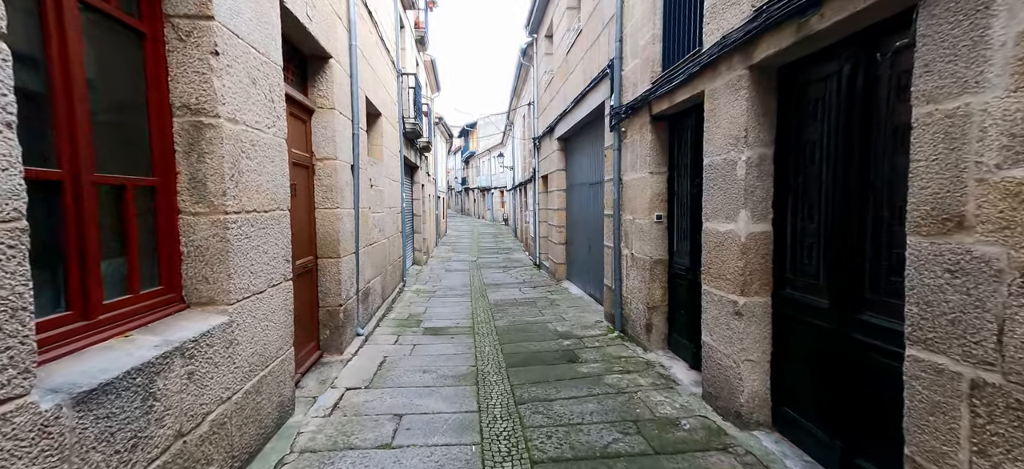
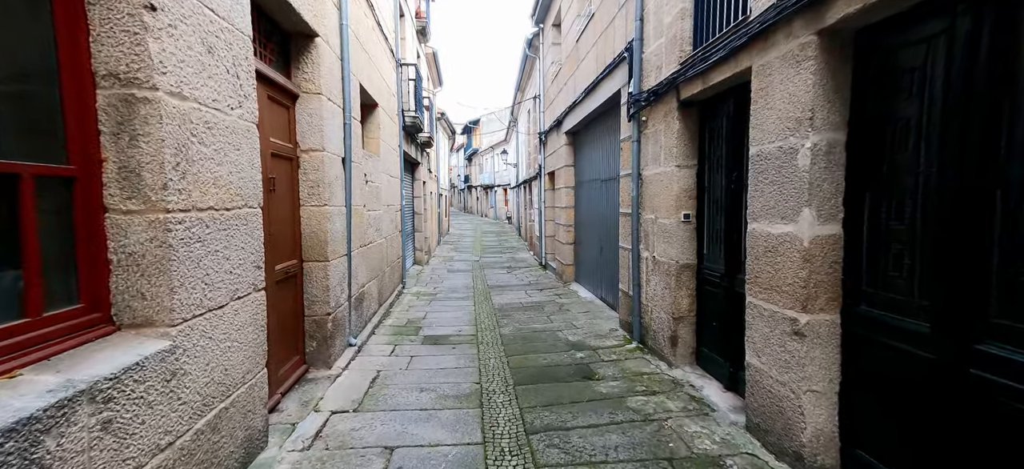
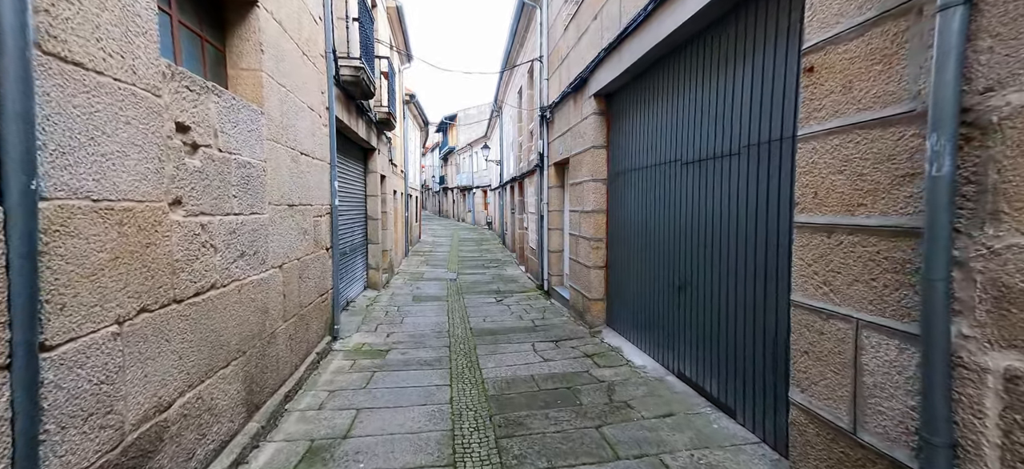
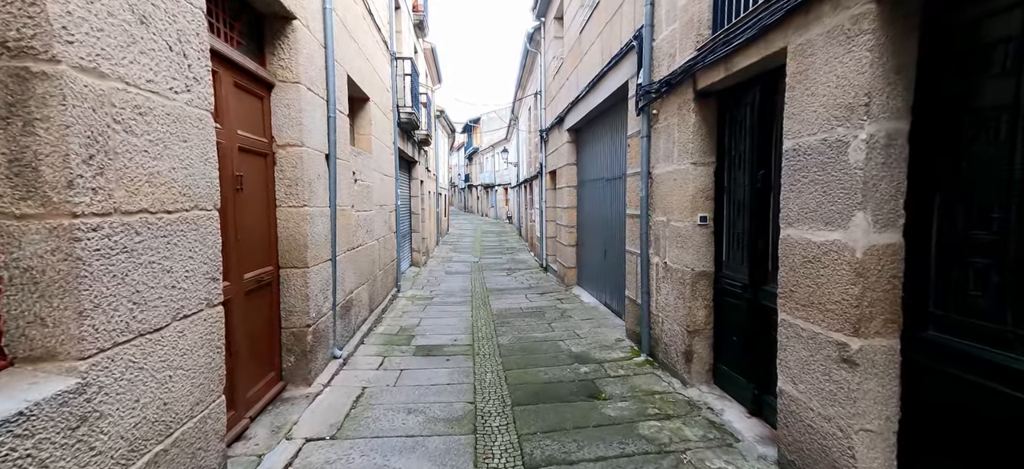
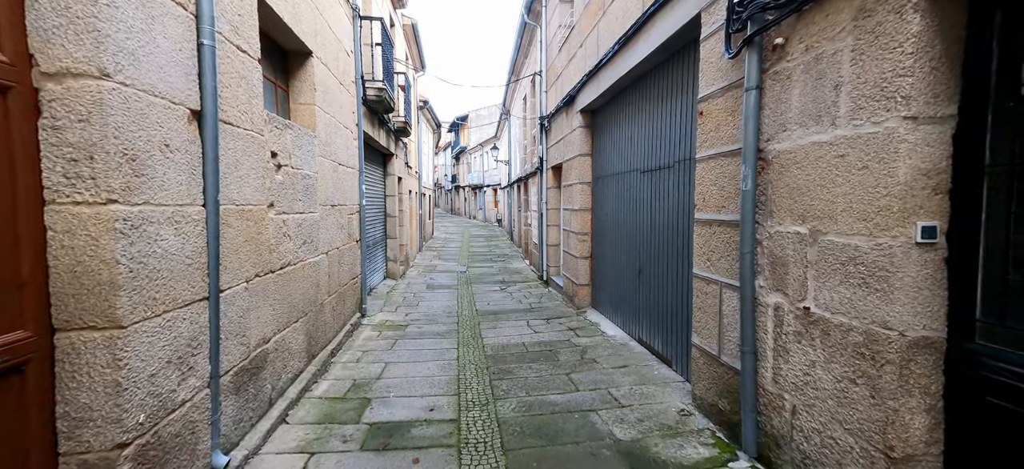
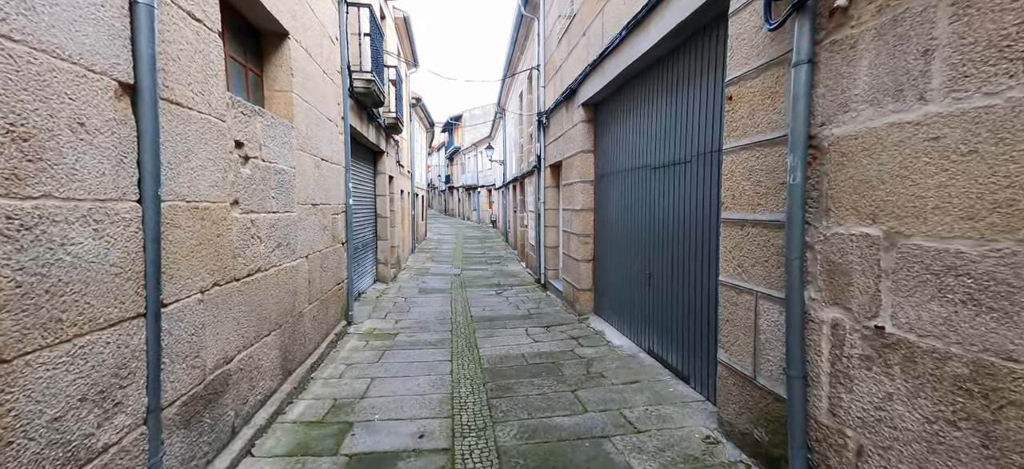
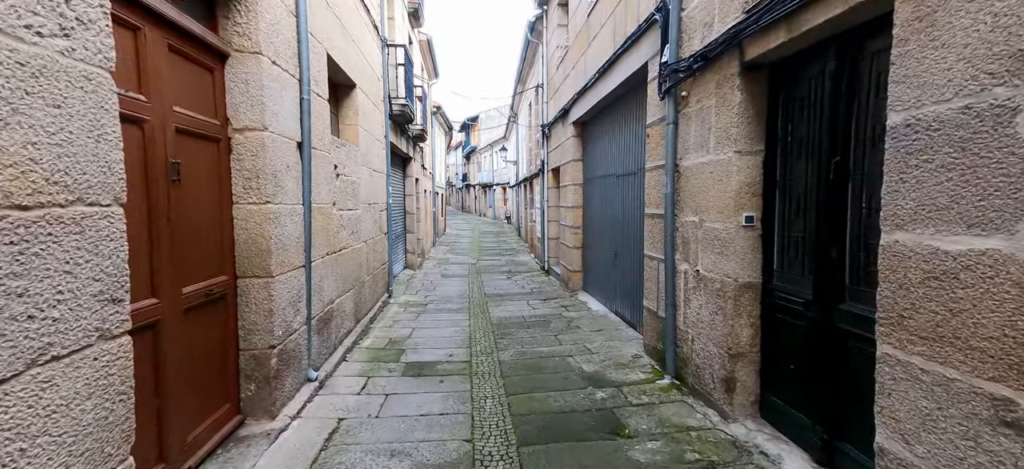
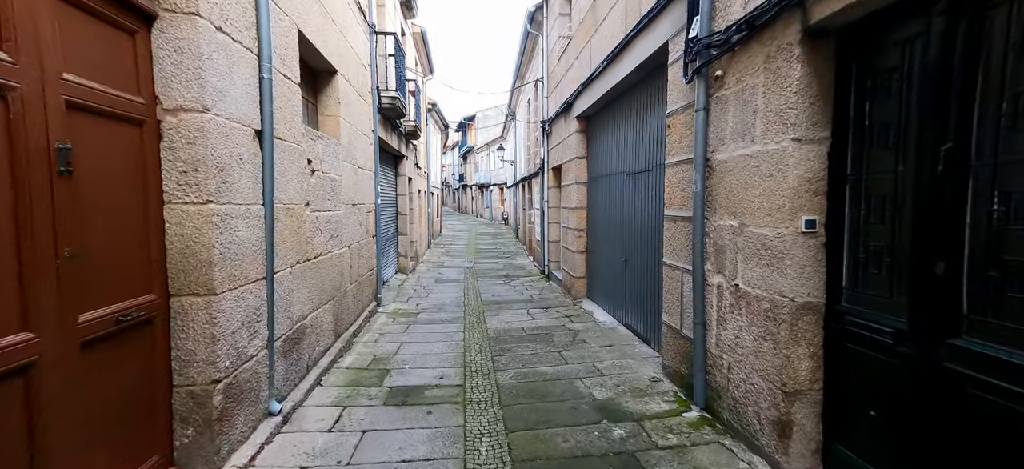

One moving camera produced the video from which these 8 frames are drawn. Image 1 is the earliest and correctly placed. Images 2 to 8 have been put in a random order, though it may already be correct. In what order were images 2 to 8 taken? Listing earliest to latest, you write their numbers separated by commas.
2, 4, 7, 8, 5, 6, 3
